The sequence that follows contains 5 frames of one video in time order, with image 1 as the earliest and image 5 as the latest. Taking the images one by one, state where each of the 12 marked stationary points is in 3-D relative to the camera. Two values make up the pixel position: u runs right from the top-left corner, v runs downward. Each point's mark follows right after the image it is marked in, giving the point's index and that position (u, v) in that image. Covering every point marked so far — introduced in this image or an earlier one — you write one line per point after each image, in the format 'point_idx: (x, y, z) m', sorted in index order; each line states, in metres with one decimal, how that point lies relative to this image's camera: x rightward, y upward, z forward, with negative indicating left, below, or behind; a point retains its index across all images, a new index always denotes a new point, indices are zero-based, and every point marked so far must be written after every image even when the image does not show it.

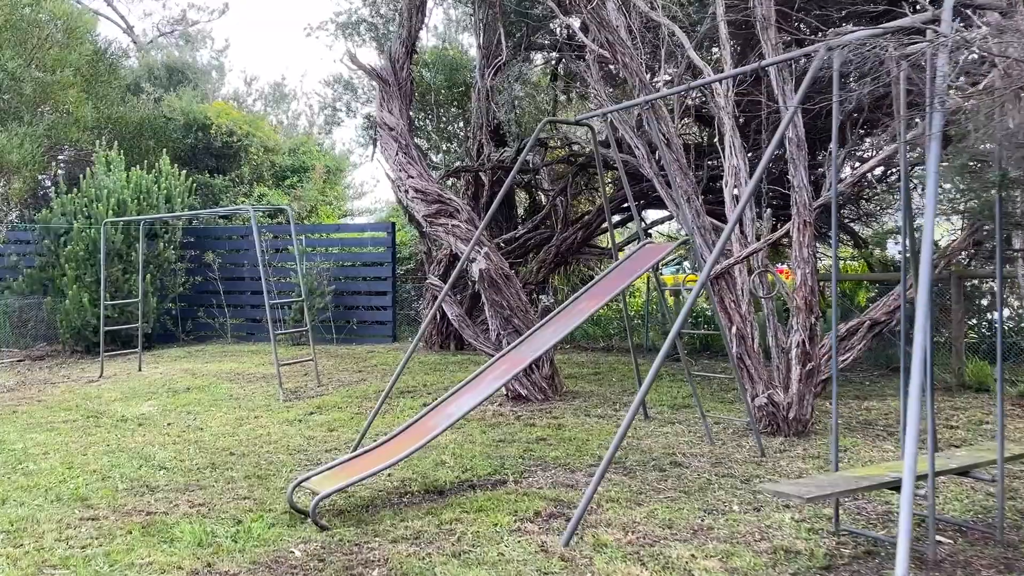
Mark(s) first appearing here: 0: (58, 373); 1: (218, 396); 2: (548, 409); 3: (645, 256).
0: (-4.1, -0.8, +7.0) m
1: (-2.1, -0.8, +5.5) m
2: (+0.2, -0.7, +4.5) m
3: (+0.6, +0.1, +3.3) m
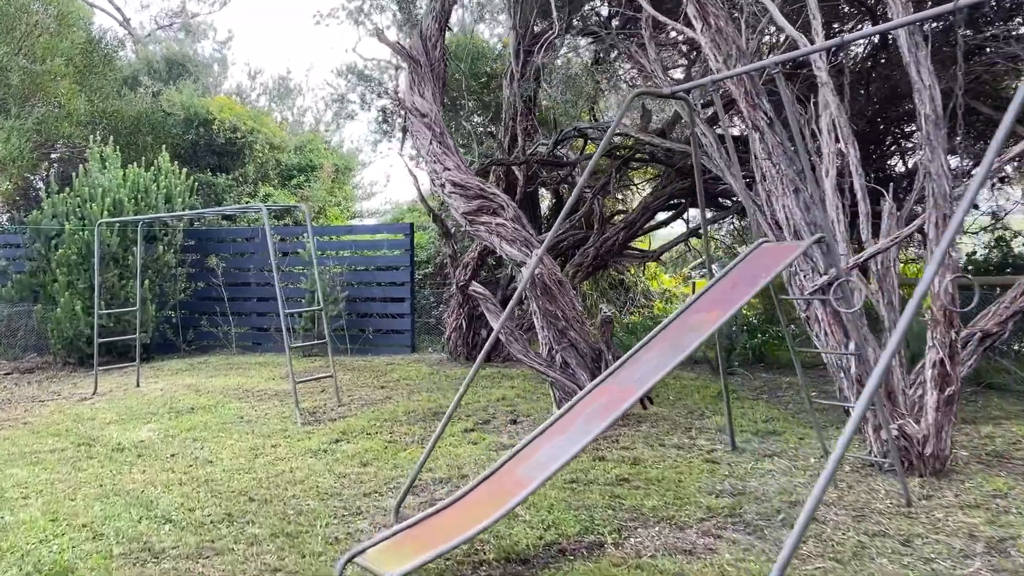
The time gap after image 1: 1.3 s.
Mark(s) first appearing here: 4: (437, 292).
0: (-3.8, -0.8, +6.4) m
1: (-1.8, -0.8, +4.8) m
2: (+0.5, -0.7, +3.9) m
3: (+0.8, +0.1, +2.6) m
4: (-0.8, 0.0, +8.0) m
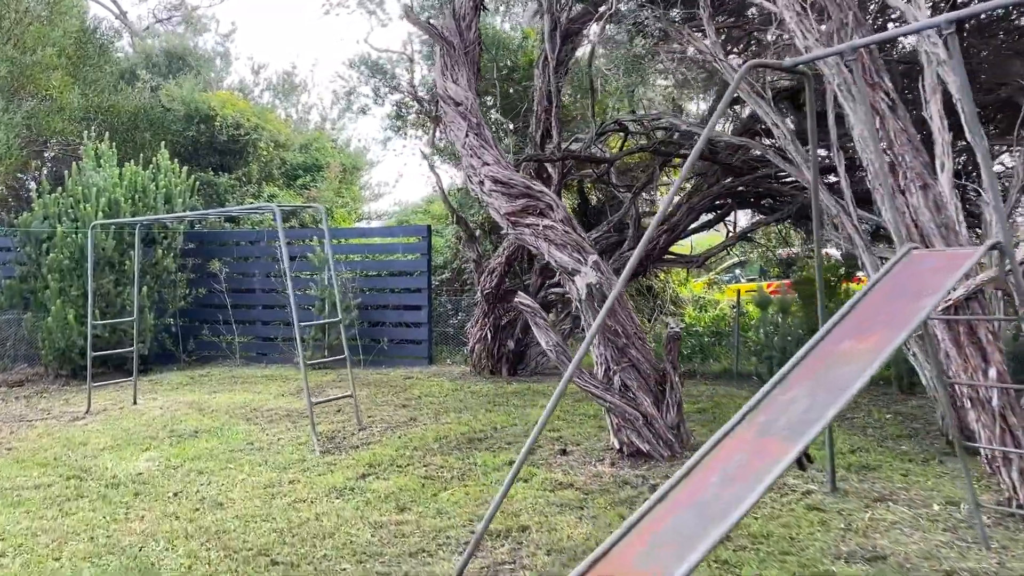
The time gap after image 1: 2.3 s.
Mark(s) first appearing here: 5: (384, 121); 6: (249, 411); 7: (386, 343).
0: (-3.5, -0.9, +5.8) m
1: (-1.5, -0.9, +4.3) m
2: (+0.8, -0.8, +3.3) m
3: (+1.1, 0.0, +2.1) m
4: (-0.5, -0.1, +7.4) m
5: (-1.4, +1.8, +8.4) m
6: (-1.8, -0.8, +5.3) m
7: (-1.2, -0.5, +7.4) m
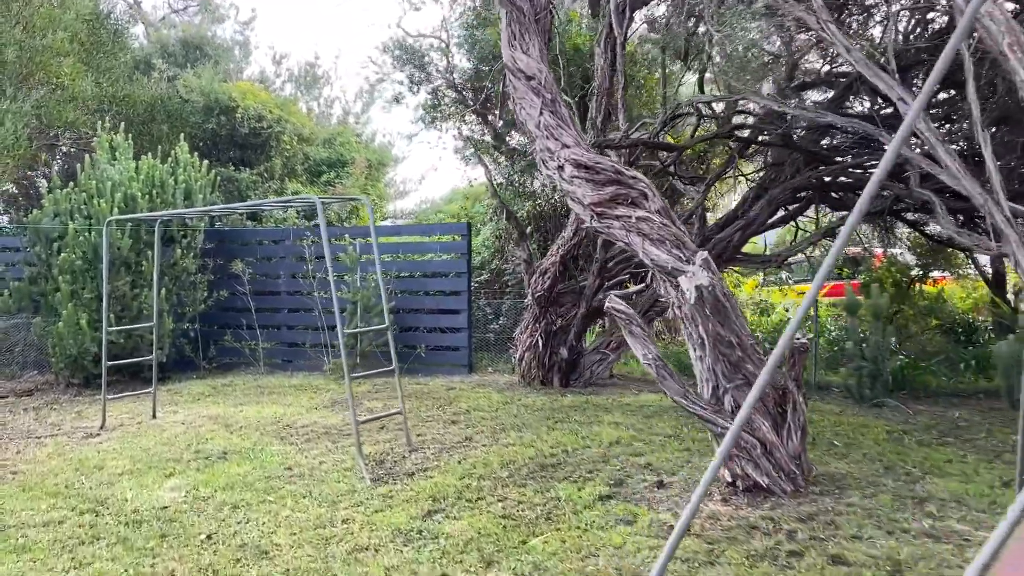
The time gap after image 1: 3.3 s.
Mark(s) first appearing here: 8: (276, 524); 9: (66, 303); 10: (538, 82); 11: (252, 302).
0: (-3.2, -0.9, +5.3) m
1: (-1.2, -0.9, +3.8) m
2: (+1.1, -0.8, +2.8) m
3: (+1.4, 0.0, +1.5) m
4: (-0.1, -0.1, +6.9) m
5: (-1.0, +1.8, +7.8) m
6: (-1.4, -0.8, +4.7) m
7: (-0.8, -0.5, +6.8) m
8: (-0.9, -0.9, +3.0) m
9: (-3.5, -0.1, +6.1) m
10: (+0.1, +1.0, +3.6) m
11: (-2.4, -0.1, +7.2) m
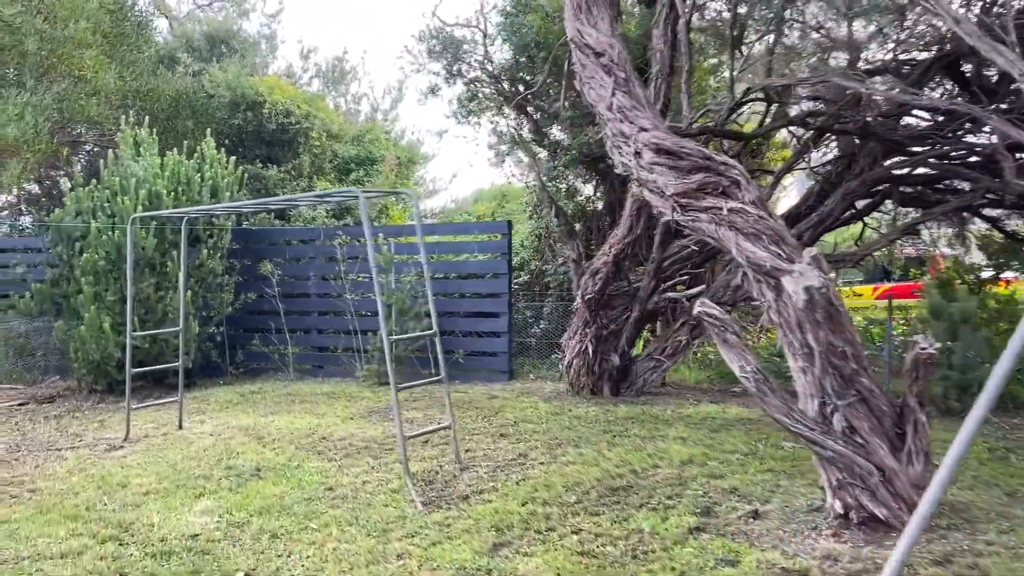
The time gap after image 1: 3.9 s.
0: (-2.8, -0.9, +5.0) m
1: (-0.9, -0.9, +3.4) m
2: (+1.4, -0.8, +2.4) m
3: (+1.7, 0.0, +1.1) m
4: (+0.2, -0.1, +6.5) m
5: (-0.6, +1.7, +7.5) m
6: (-1.1, -0.9, +4.4) m
7: (-0.4, -0.6, +6.4) m
8: (-0.6, -0.9, +2.6) m
9: (-3.1, -0.1, +5.8) m
10: (+0.4, +0.9, +3.3) m
11: (-2.0, -0.1, +6.9) m
